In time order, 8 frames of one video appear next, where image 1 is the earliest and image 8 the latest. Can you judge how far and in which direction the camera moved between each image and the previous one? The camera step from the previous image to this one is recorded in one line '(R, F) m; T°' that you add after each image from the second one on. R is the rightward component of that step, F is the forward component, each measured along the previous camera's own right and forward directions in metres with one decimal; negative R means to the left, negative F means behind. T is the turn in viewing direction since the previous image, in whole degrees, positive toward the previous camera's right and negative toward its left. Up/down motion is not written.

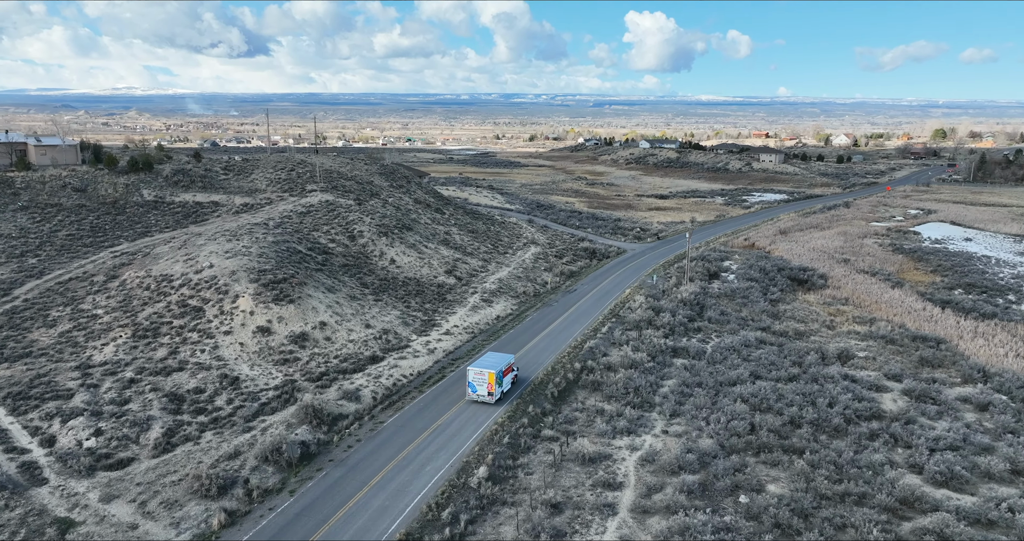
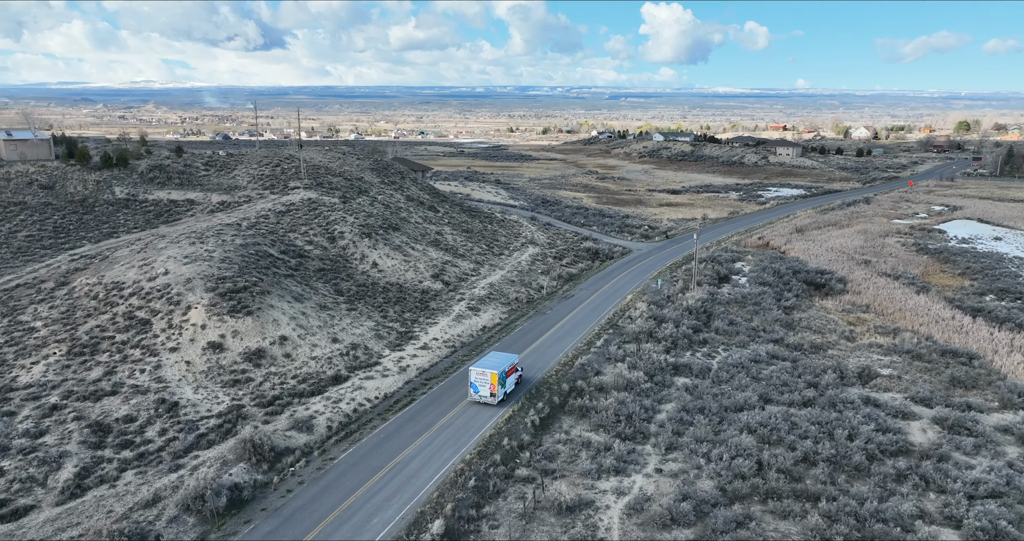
(+1.3, +3.2) m; -1°
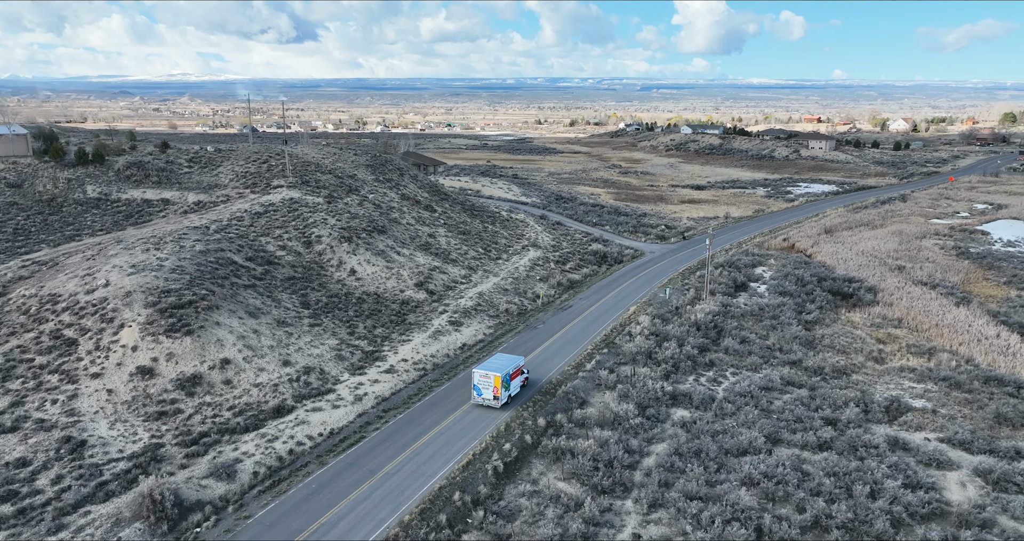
(+2.0, +3.5) m; -2°
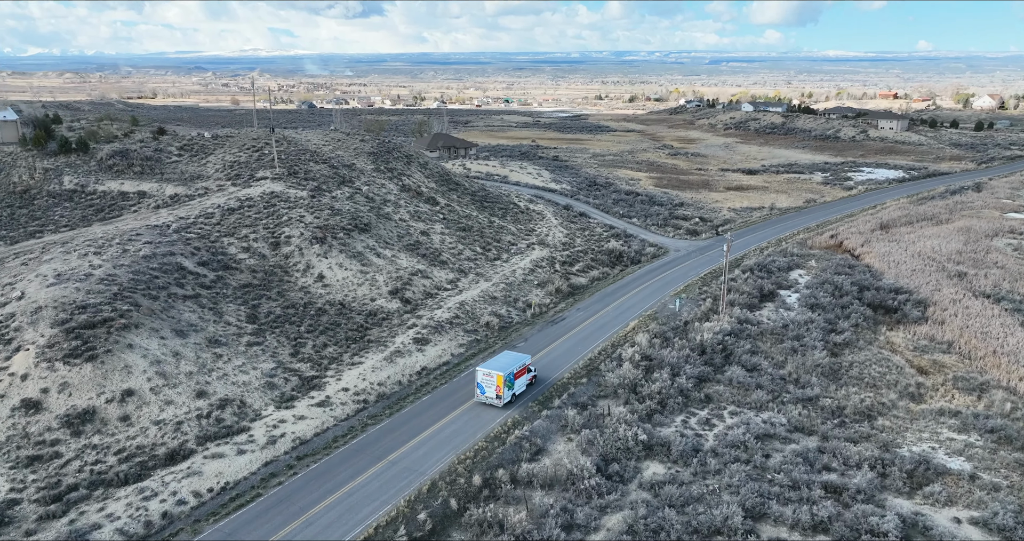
(+3.6, +4.1) m; -5°
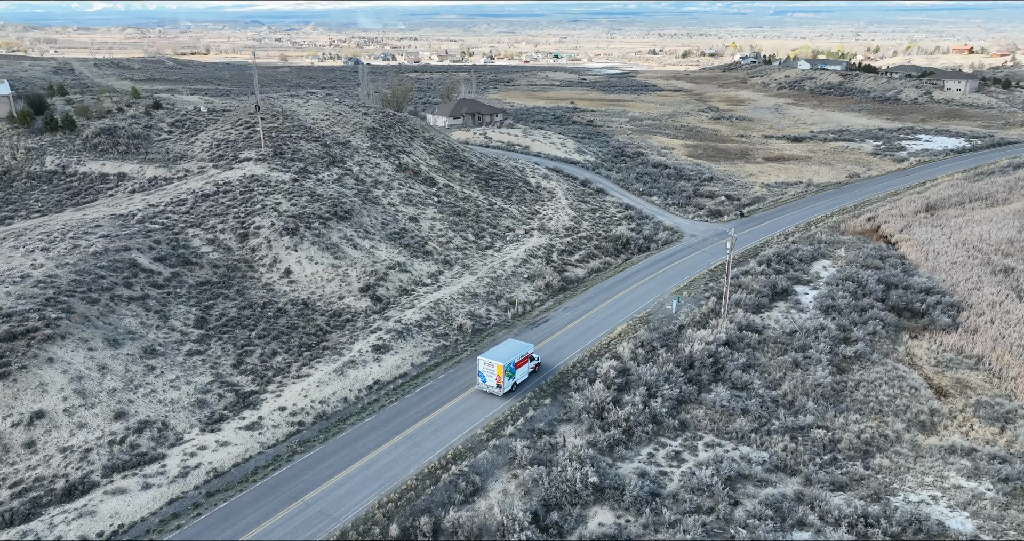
(+3.2, +2.6) m; -4°
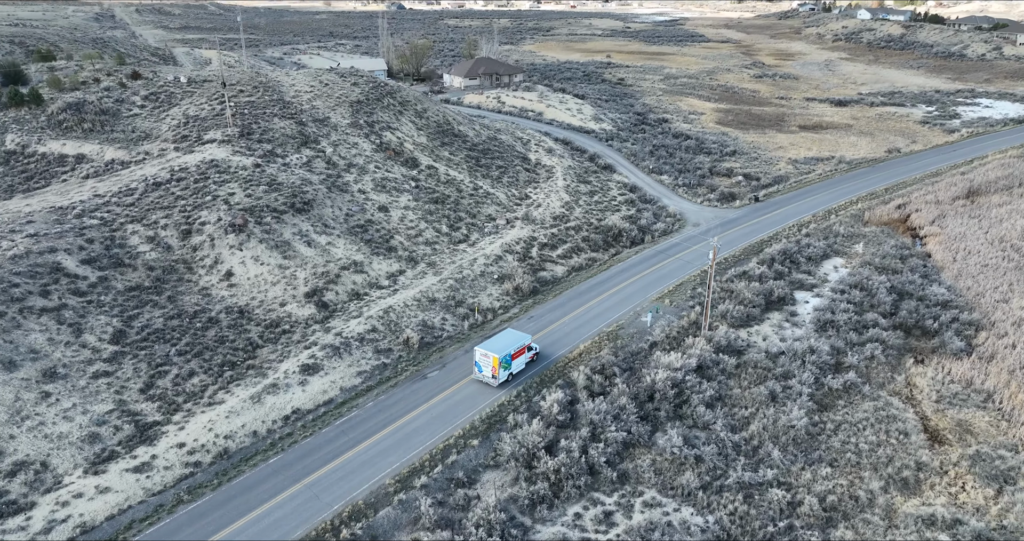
(+3.7, +2.9) m; -4°
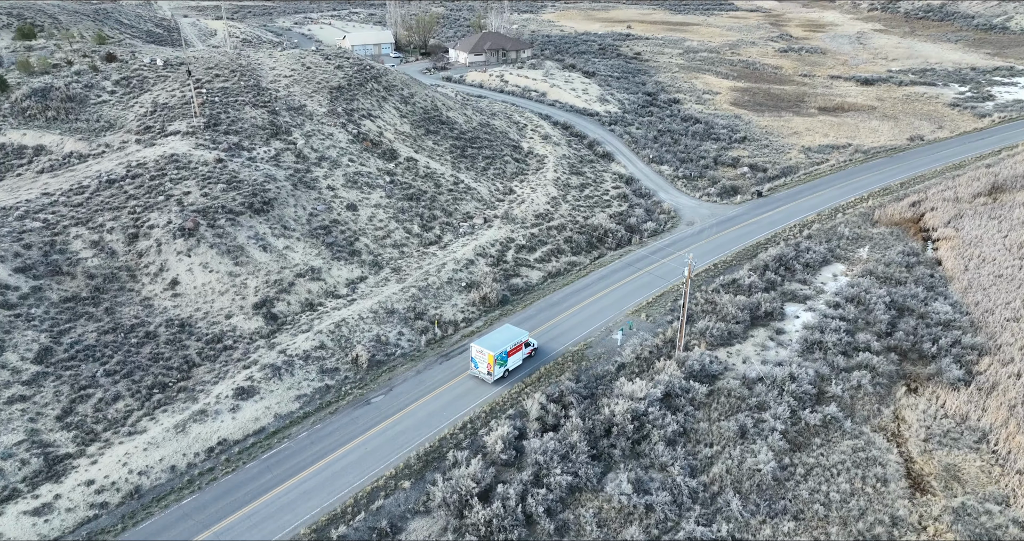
(+2.6, +2.1) m; -2°
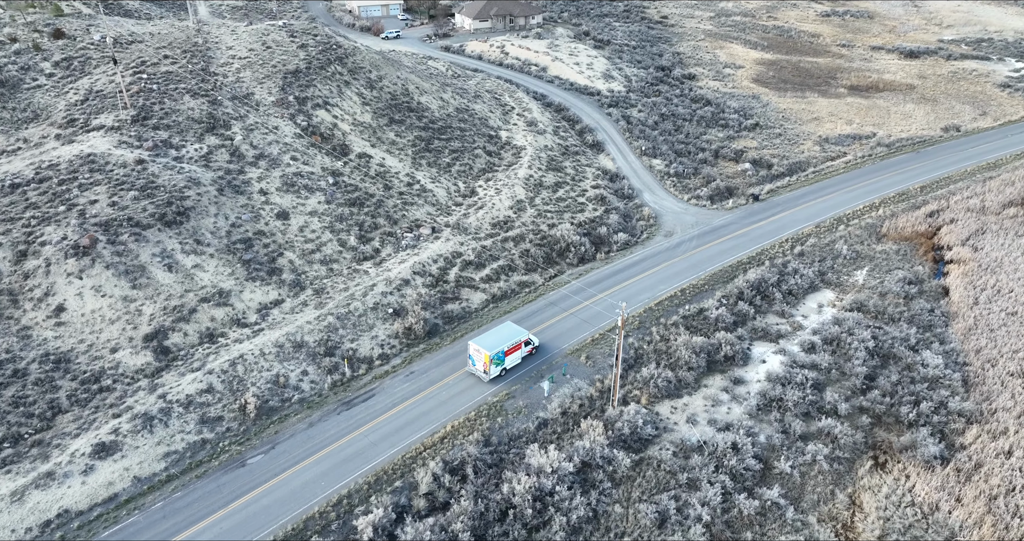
(+4.5, +3.6) m; -3°
